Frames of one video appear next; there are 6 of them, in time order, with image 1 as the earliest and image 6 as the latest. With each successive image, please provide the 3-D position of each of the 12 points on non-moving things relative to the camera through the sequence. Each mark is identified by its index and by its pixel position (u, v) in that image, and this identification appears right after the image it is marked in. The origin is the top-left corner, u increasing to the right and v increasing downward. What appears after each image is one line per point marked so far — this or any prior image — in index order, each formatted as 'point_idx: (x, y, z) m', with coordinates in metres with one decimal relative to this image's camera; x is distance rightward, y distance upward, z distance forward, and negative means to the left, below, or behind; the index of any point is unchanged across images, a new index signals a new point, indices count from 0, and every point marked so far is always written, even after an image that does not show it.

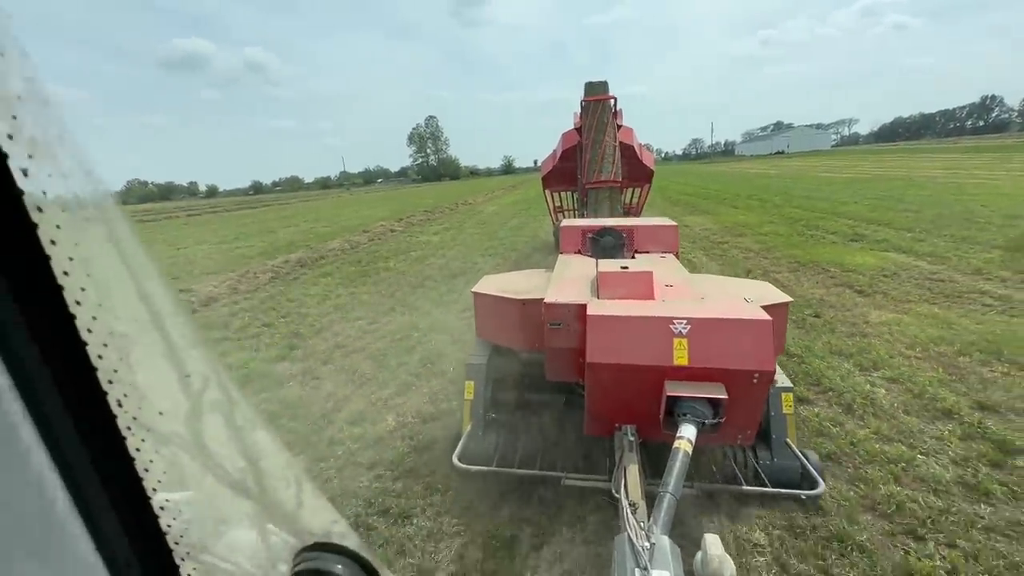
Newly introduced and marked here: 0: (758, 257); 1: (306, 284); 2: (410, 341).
0: (+6.0, +0.8, +11.4) m
1: (-4.9, +0.2, +11.3) m
2: (-1.6, -0.8, +7.3) m
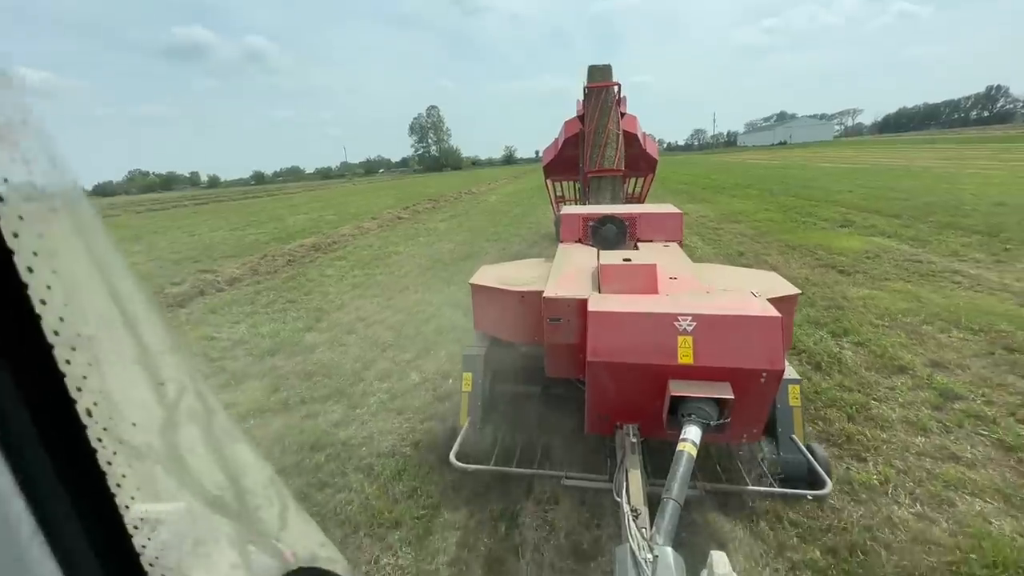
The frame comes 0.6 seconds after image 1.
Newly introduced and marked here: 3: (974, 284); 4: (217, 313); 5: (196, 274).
0: (+6.1, +1.2, +12.0) m
1: (-4.8, +0.6, +11.9) m
2: (-1.5, -0.5, +8.0) m
3: (+7.6, +0.1, +7.7) m
4: (-5.4, -0.4, +8.6) m
5: (-7.5, +0.4, +11.1) m
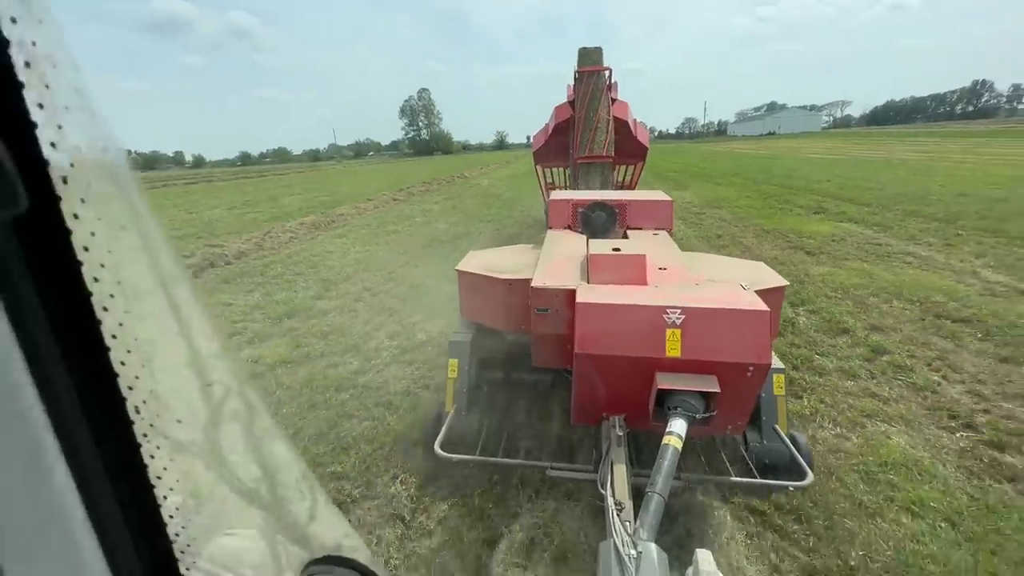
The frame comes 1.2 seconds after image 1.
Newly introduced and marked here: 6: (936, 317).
0: (+6.0, +1.8, +12.8) m
1: (-5.0, +1.3, +12.5) m
2: (-1.6, 0.0, +8.6) m
3: (+7.6, +0.4, +8.6) m
4: (-5.5, +0.1, +9.1) m
5: (-7.6, +1.0, +11.7) m
6: (+5.7, -0.4, +6.2) m
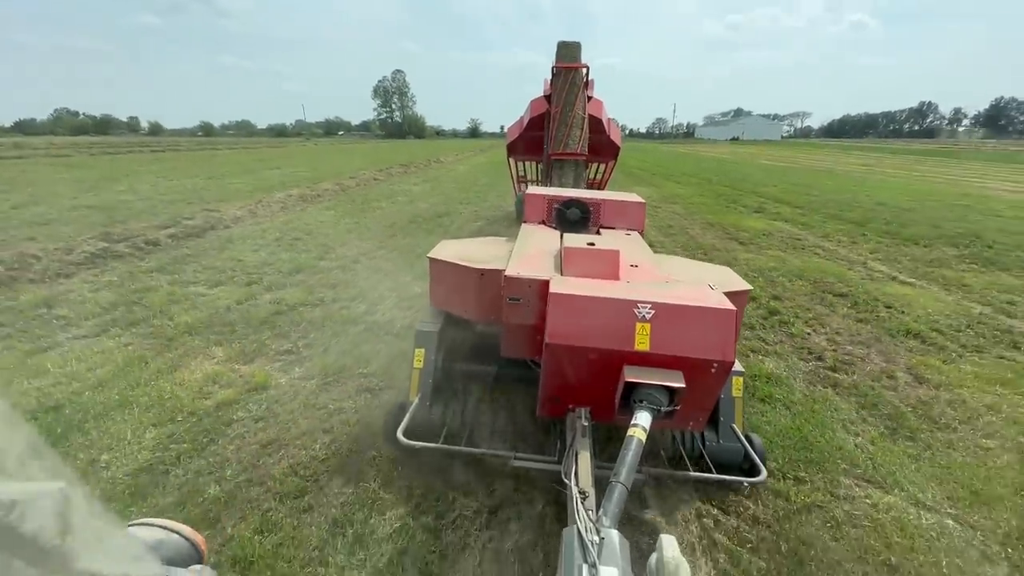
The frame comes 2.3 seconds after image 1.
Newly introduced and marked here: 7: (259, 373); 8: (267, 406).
0: (+5.3, +2.2, +14.6) m
1: (-5.7, +2.2, +13.5) m
2: (-2.1, +0.7, +9.9) m
3: (+7.1, +0.7, +10.4) m
4: (-6.0, +1.0, +10.1) m
5: (-8.2, +2.0, +12.4) m
6: (+5.4, -0.1, +8.0) m
7: (-2.7, -0.9, +5.0) m
8: (-2.4, -1.2, +4.5) m
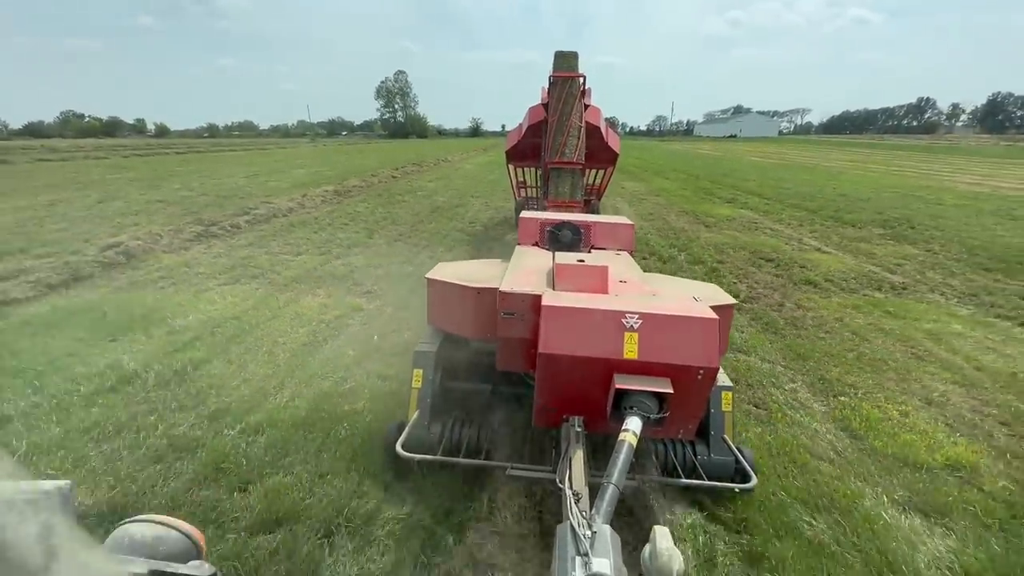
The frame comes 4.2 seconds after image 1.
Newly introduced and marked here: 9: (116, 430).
0: (+5.4, +3.0, +17.0) m
1: (-5.5, +2.9, +16.0) m
2: (-1.9, +1.4, +12.4) m
3: (+7.3, +1.5, +12.9) m
4: (-5.8, +1.7, +12.6) m
5: (-8.1, +2.7, +14.9) m
6: (+5.5, +0.7, +10.5) m
7: (-2.6, -0.3, +7.6) m
8: (-2.2, -0.5, +7.0) m
9: (-3.6, -1.3, +4.2) m
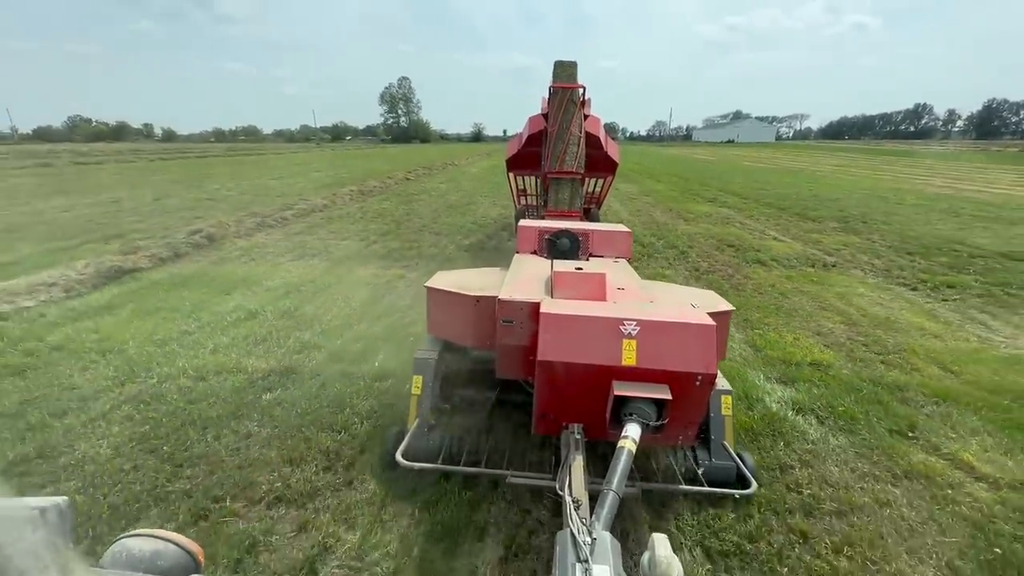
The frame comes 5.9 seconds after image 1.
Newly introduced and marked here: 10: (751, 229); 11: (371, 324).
0: (+5.6, +3.4, +19.2) m
1: (-5.3, +3.3, +18.2) m
2: (-1.7, +1.9, +14.6) m
3: (+7.4, +2.0, +15.1) m
4: (-5.7, +2.2, +14.8) m
5: (-7.9, +3.2, +17.1) m
6: (+5.7, +1.2, +12.7) m
7: (-2.4, +0.3, +9.7) m
8: (-2.0, +0.1, +9.2) m
9: (-3.4, -0.7, +6.3) m
10: (+7.6, +1.9, +14.8) m
11: (-2.2, -0.5, +7.2) m
